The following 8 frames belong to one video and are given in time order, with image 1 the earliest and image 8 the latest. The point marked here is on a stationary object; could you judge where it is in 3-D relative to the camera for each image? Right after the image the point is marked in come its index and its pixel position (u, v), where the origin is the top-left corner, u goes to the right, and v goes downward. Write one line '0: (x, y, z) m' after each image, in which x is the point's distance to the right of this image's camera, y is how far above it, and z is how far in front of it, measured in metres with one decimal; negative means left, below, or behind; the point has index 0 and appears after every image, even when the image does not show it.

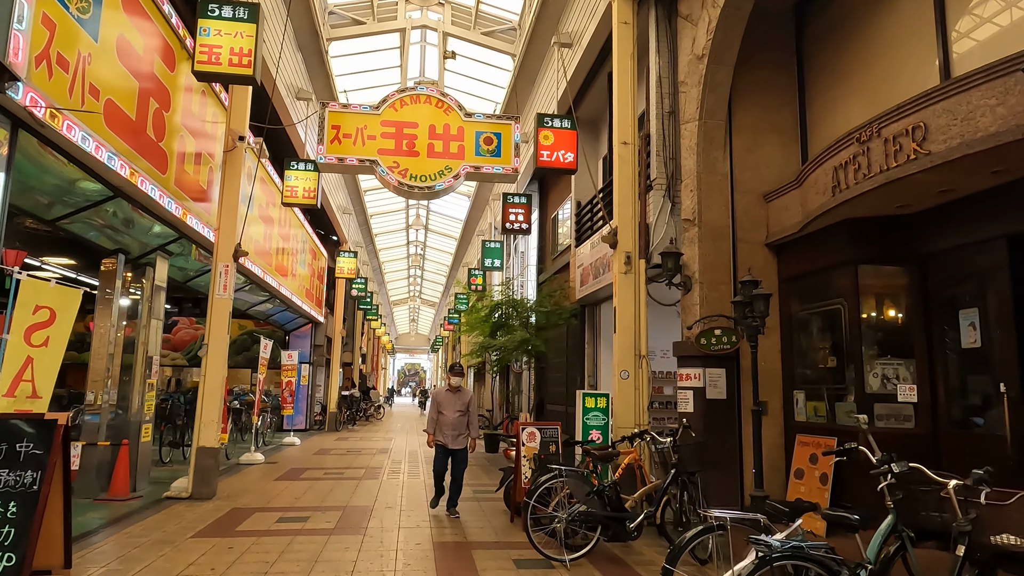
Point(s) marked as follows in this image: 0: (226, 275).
0: (-3.5, +0.2, +8.1) m
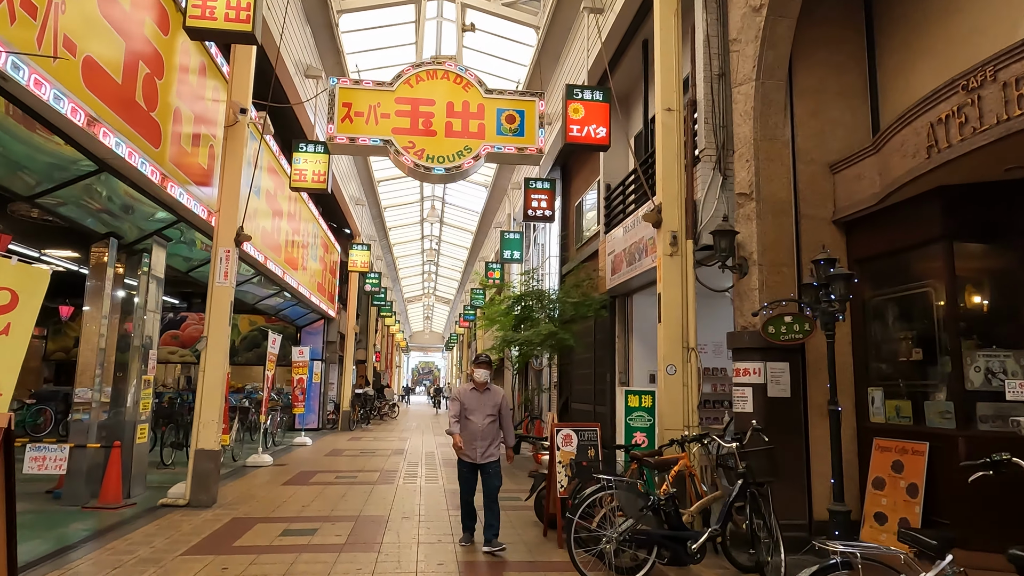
0: (-3.2, +0.3, +7.4) m
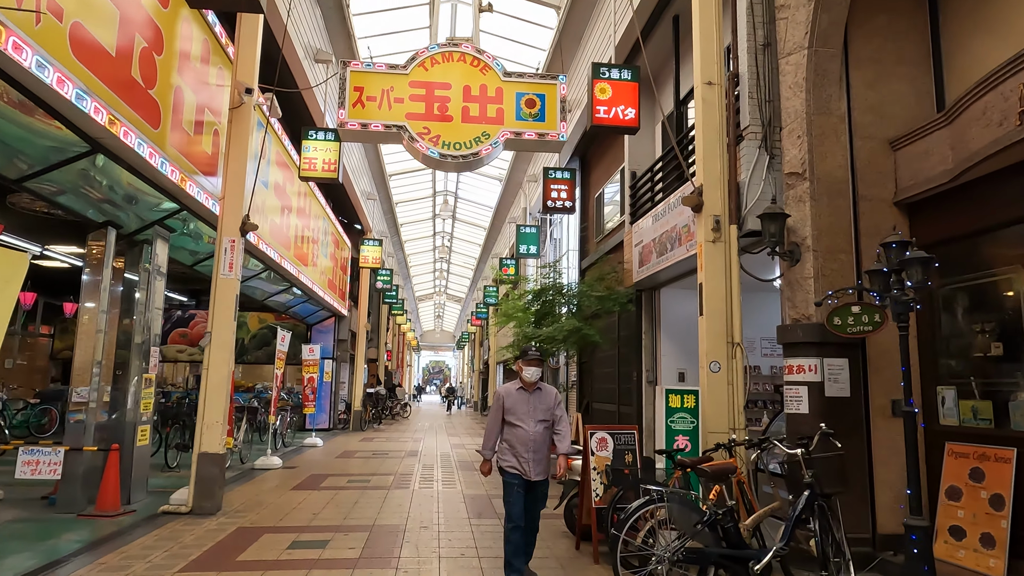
0: (-3.0, +0.4, +6.9) m
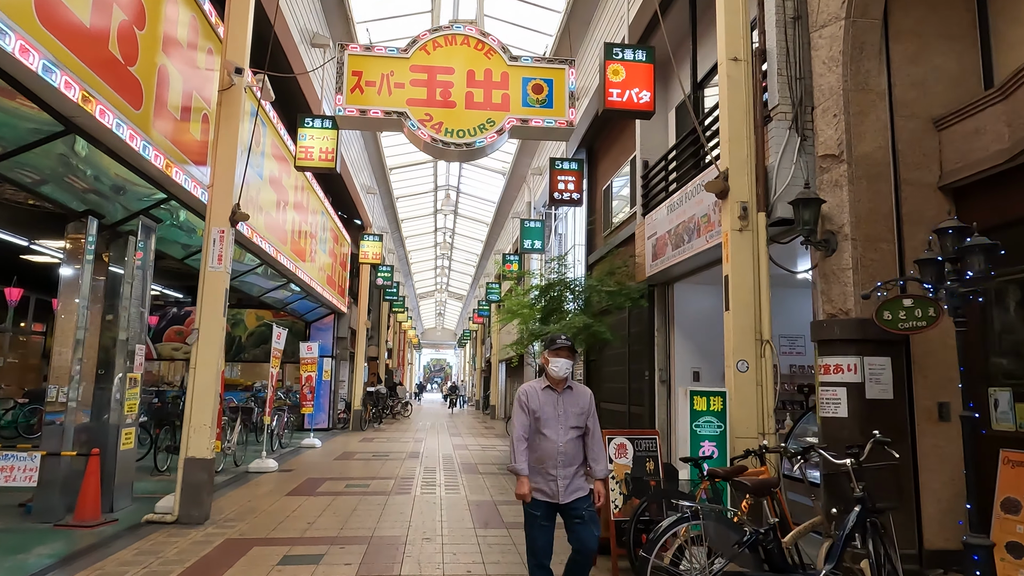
0: (-2.9, +0.4, +6.5) m
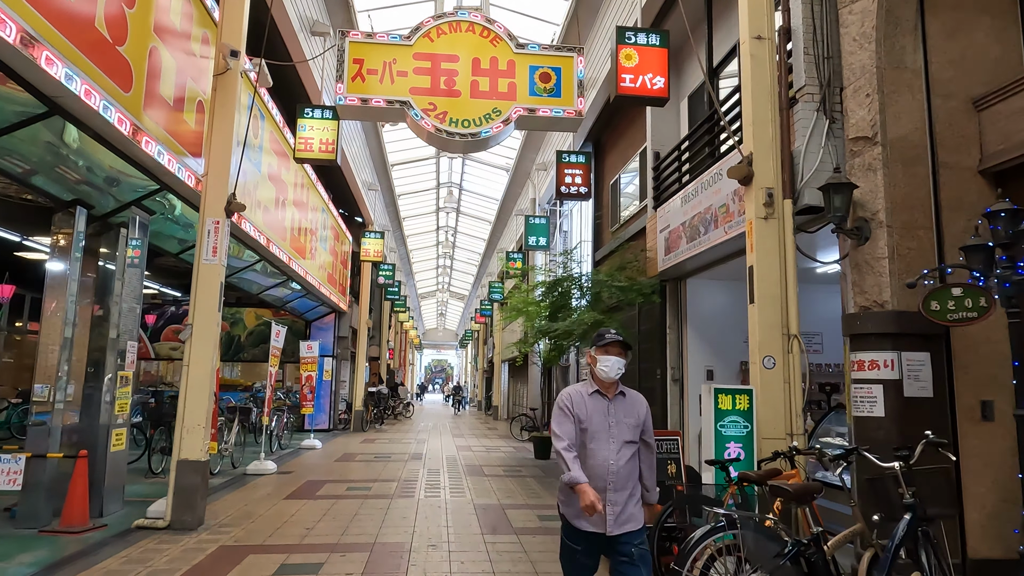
0: (-2.8, +0.5, +6.2) m
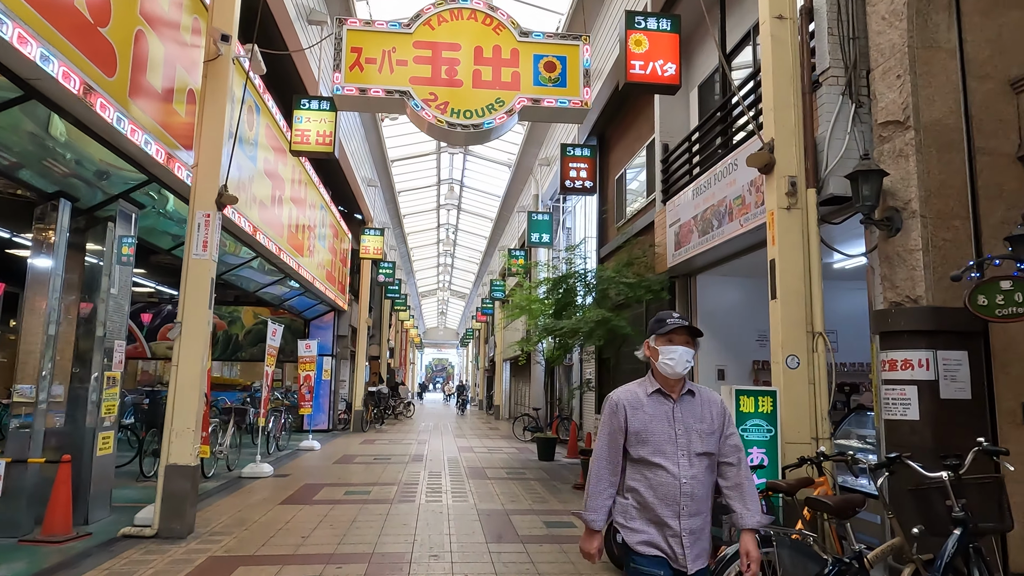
0: (-2.8, +0.5, +5.9) m
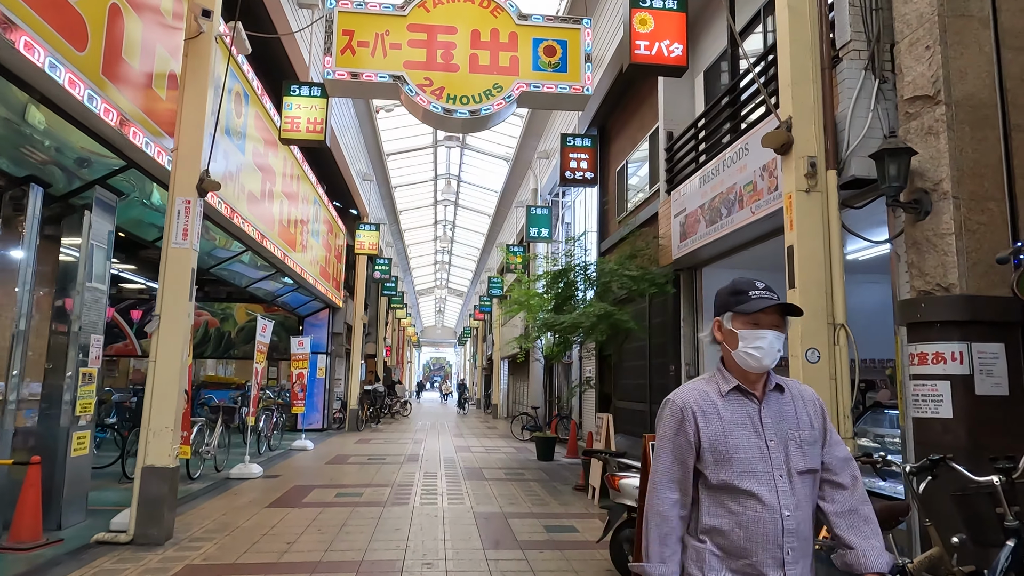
0: (-2.8, +0.6, +5.5) m
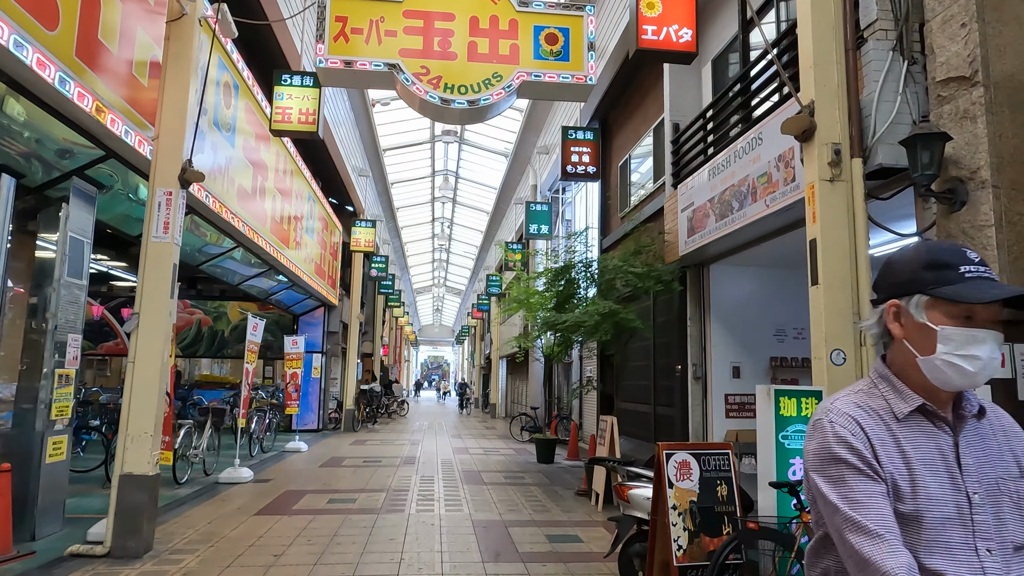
0: (-2.8, +0.6, +5.2) m
